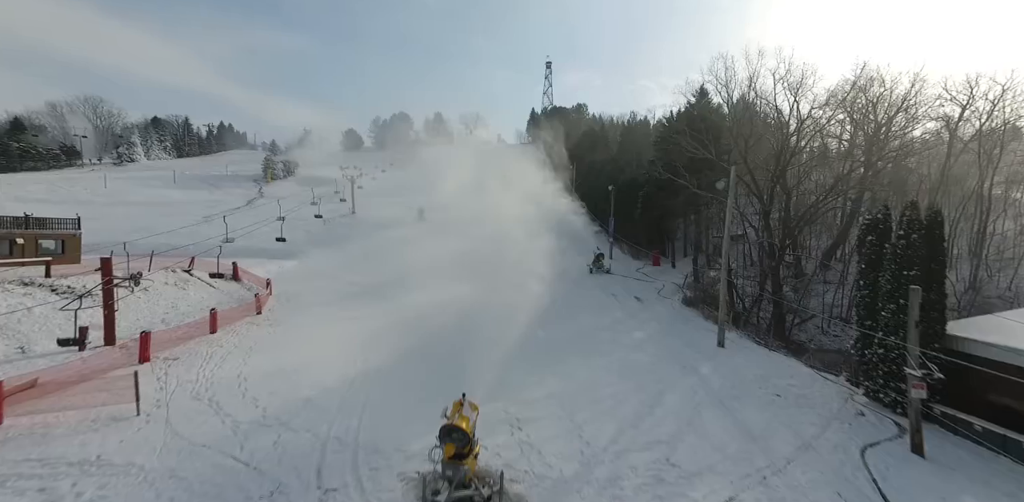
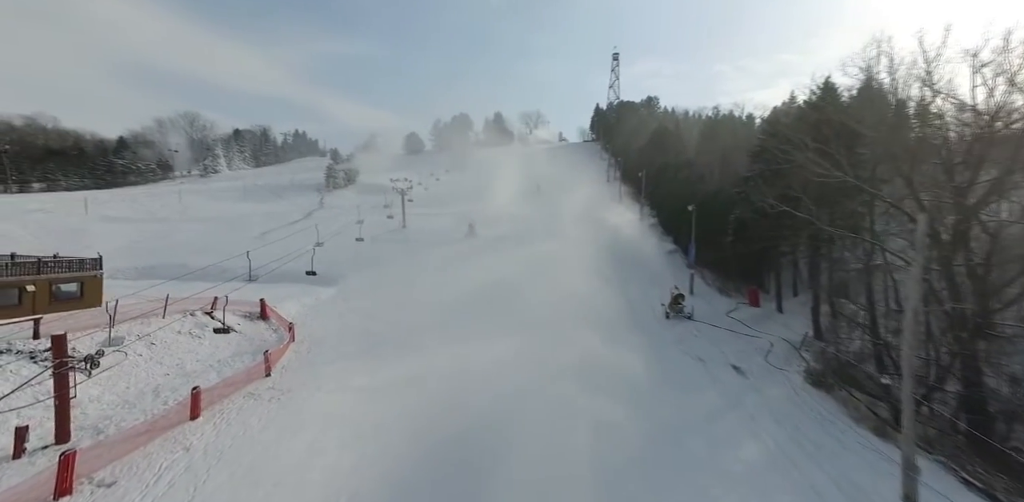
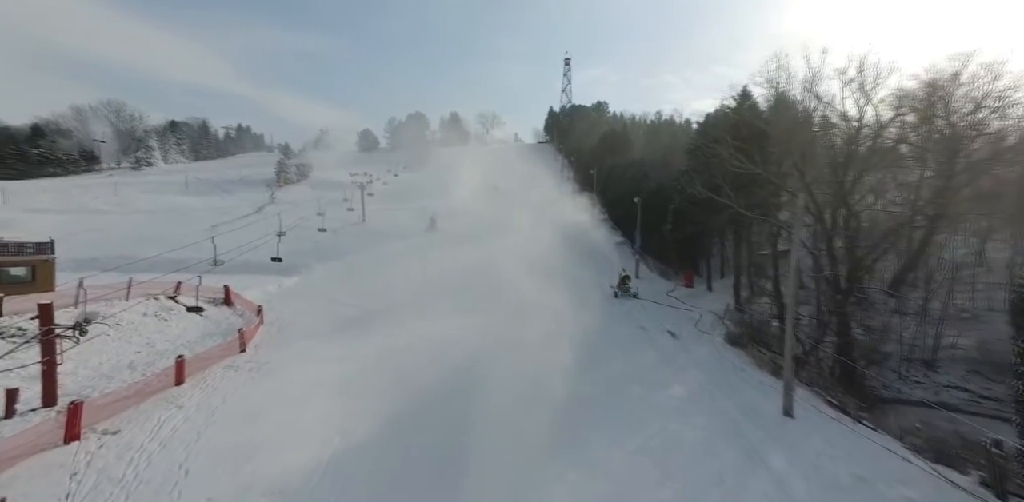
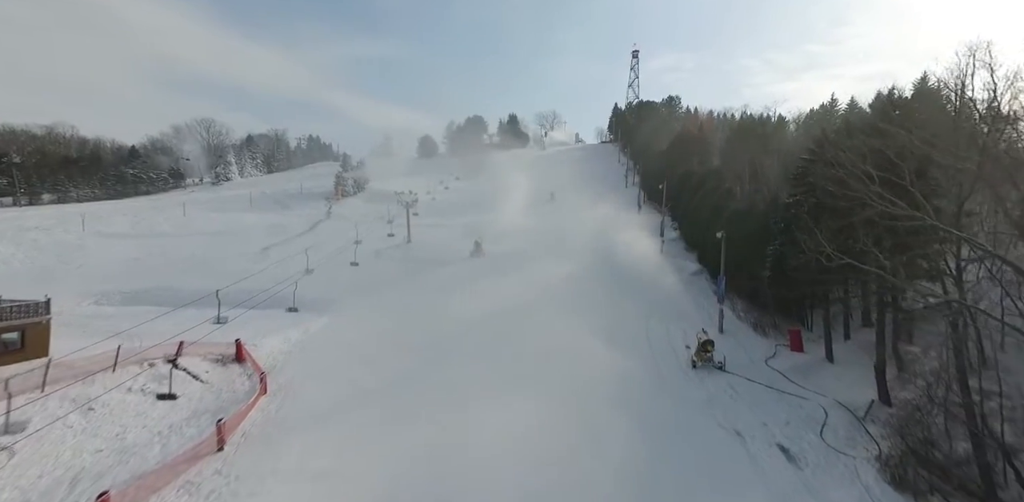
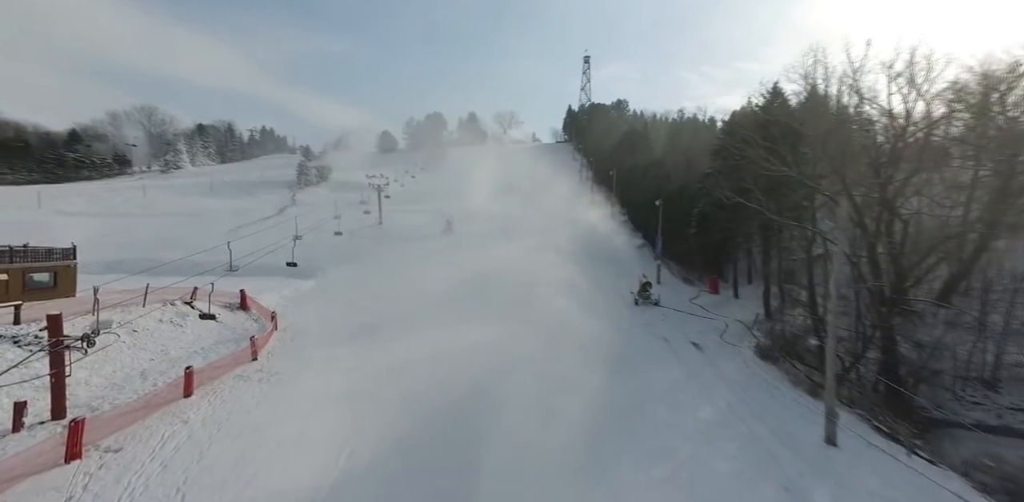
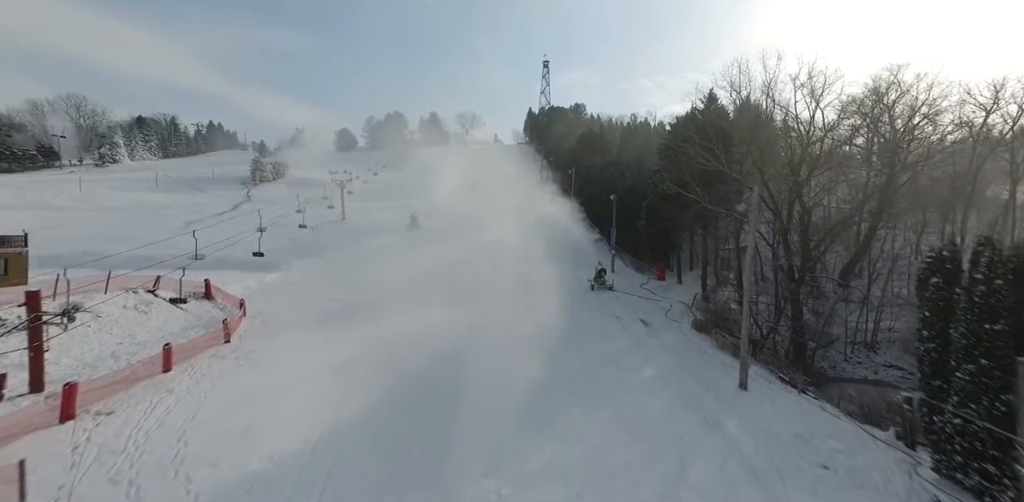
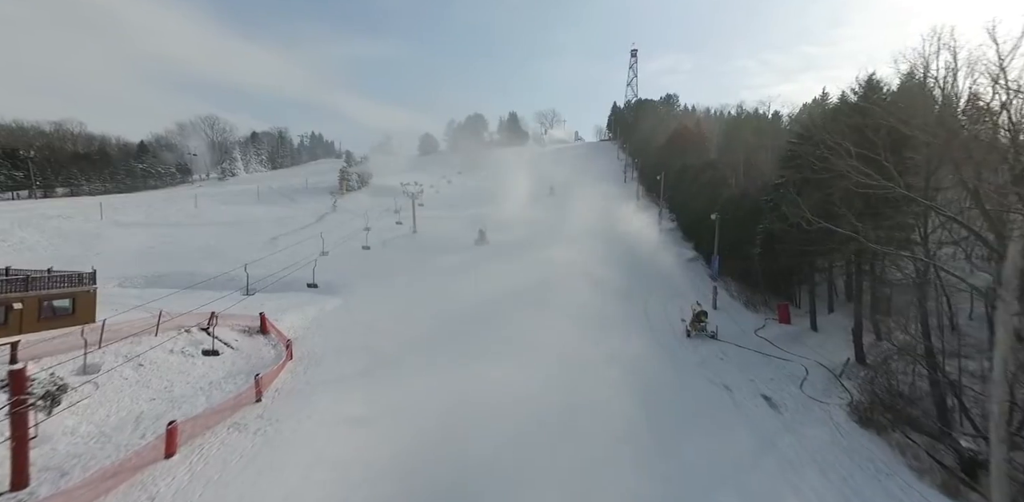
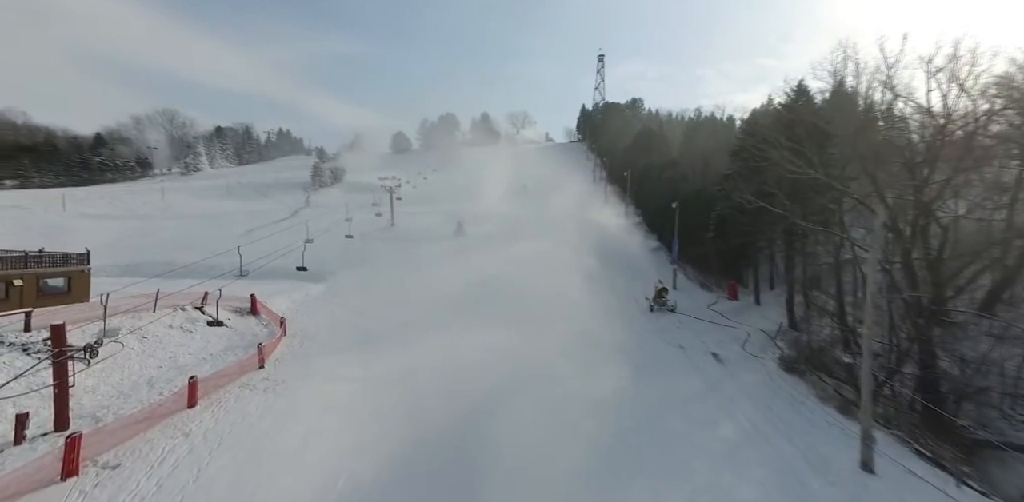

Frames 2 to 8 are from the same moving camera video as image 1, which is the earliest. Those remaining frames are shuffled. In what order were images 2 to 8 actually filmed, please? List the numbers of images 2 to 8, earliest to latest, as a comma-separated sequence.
6, 3, 5, 8, 2, 7, 4
